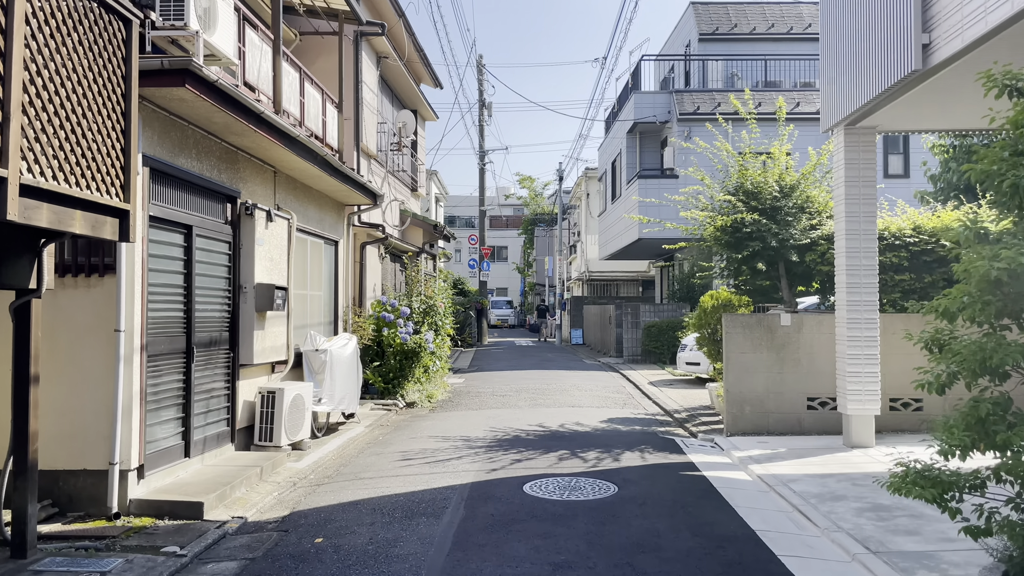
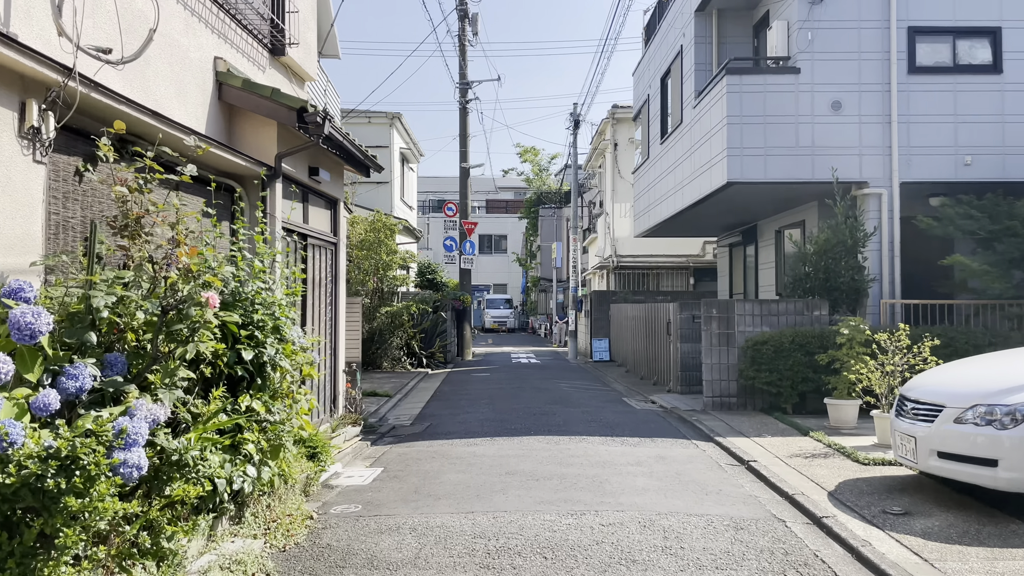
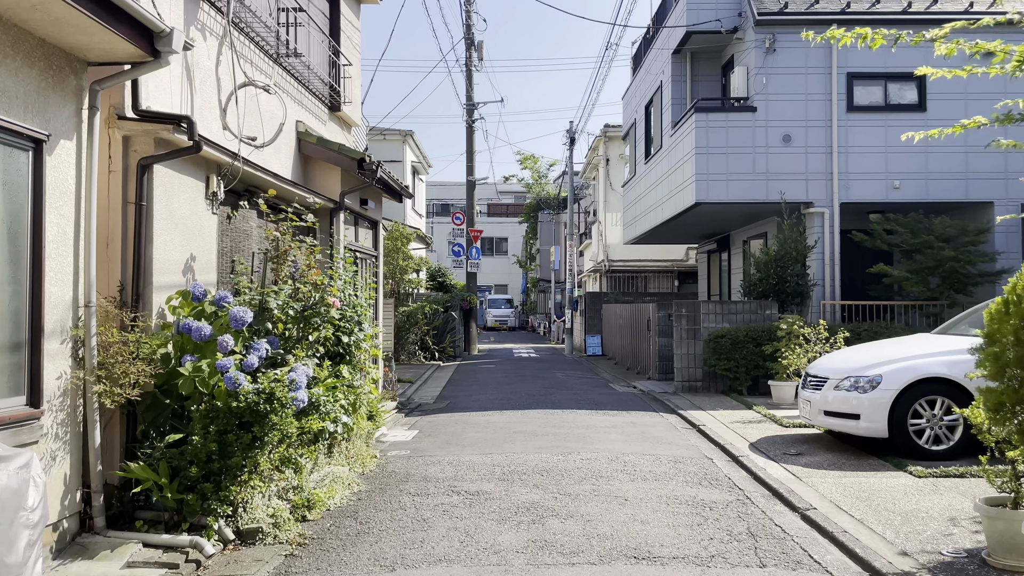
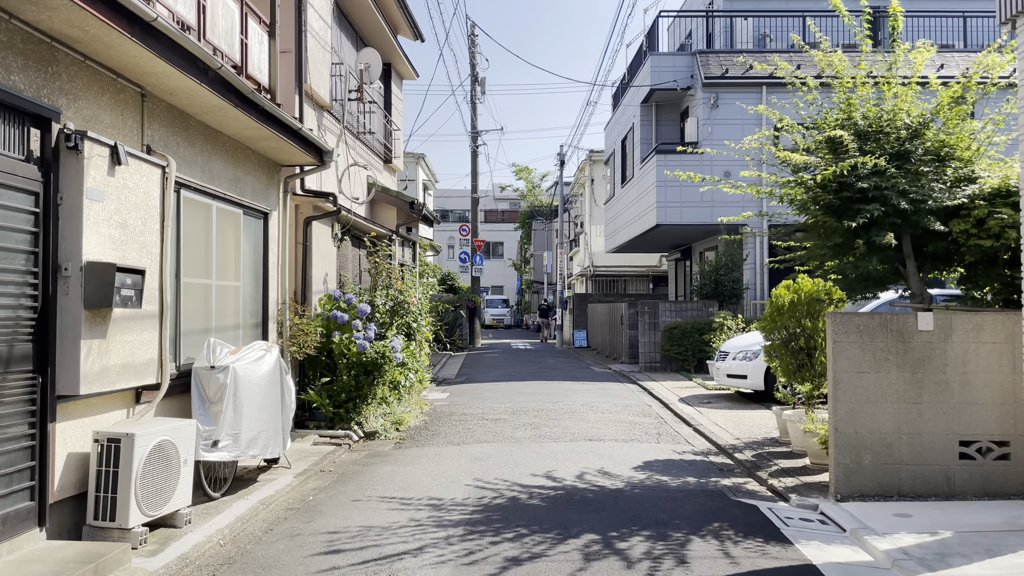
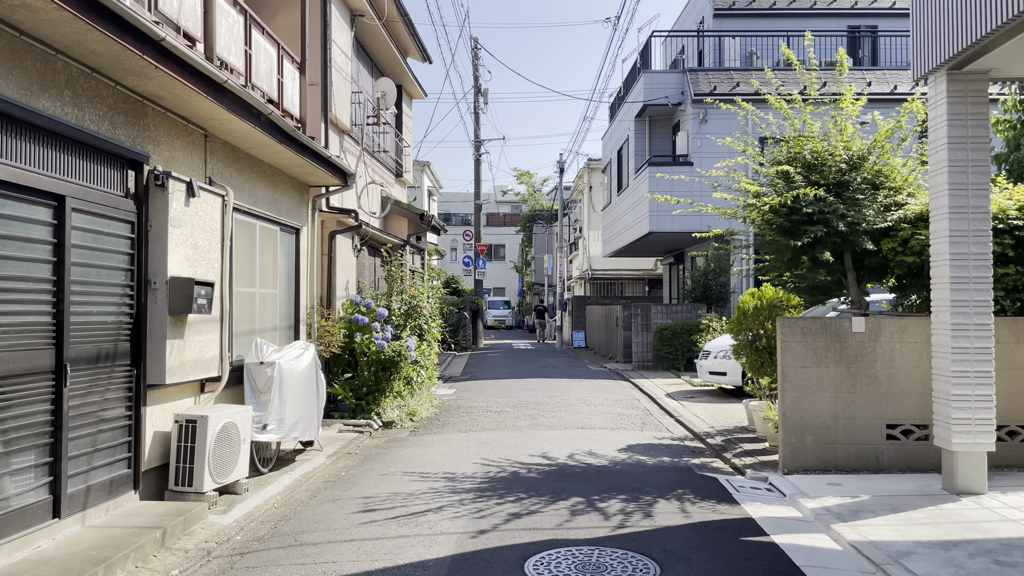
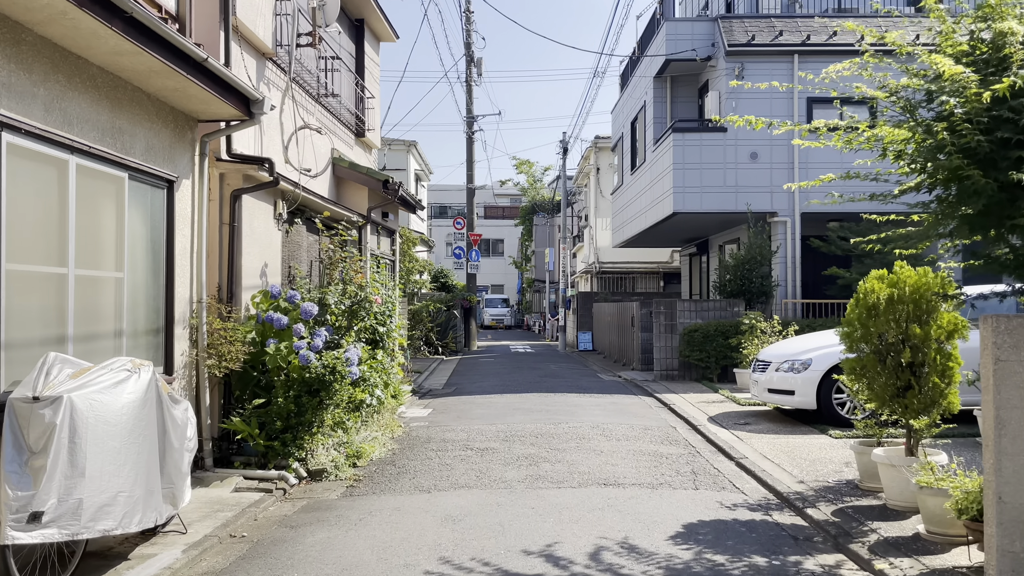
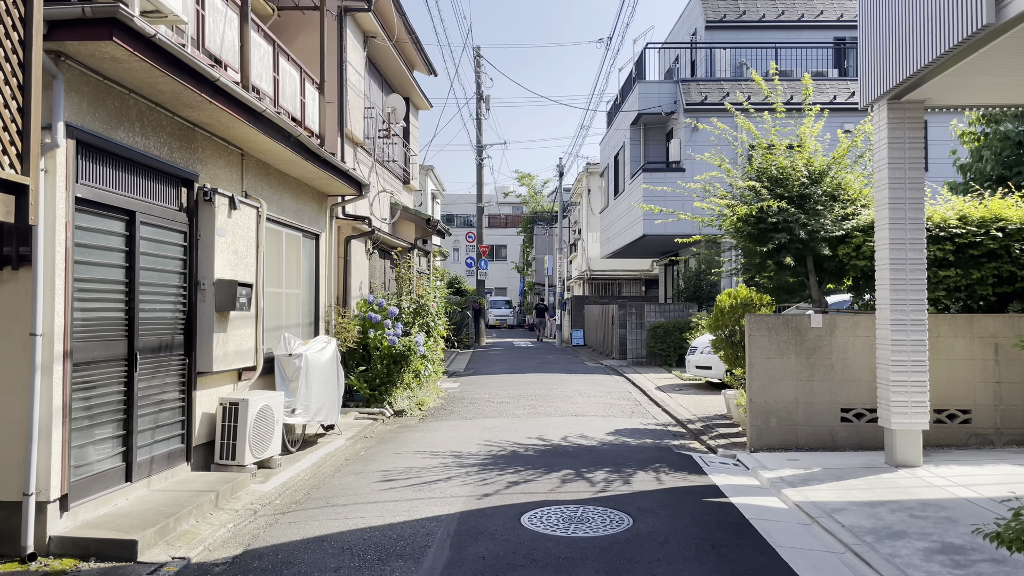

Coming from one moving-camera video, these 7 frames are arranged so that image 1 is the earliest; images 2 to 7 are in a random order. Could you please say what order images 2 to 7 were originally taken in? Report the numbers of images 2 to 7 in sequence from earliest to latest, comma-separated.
7, 5, 4, 6, 3, 2
